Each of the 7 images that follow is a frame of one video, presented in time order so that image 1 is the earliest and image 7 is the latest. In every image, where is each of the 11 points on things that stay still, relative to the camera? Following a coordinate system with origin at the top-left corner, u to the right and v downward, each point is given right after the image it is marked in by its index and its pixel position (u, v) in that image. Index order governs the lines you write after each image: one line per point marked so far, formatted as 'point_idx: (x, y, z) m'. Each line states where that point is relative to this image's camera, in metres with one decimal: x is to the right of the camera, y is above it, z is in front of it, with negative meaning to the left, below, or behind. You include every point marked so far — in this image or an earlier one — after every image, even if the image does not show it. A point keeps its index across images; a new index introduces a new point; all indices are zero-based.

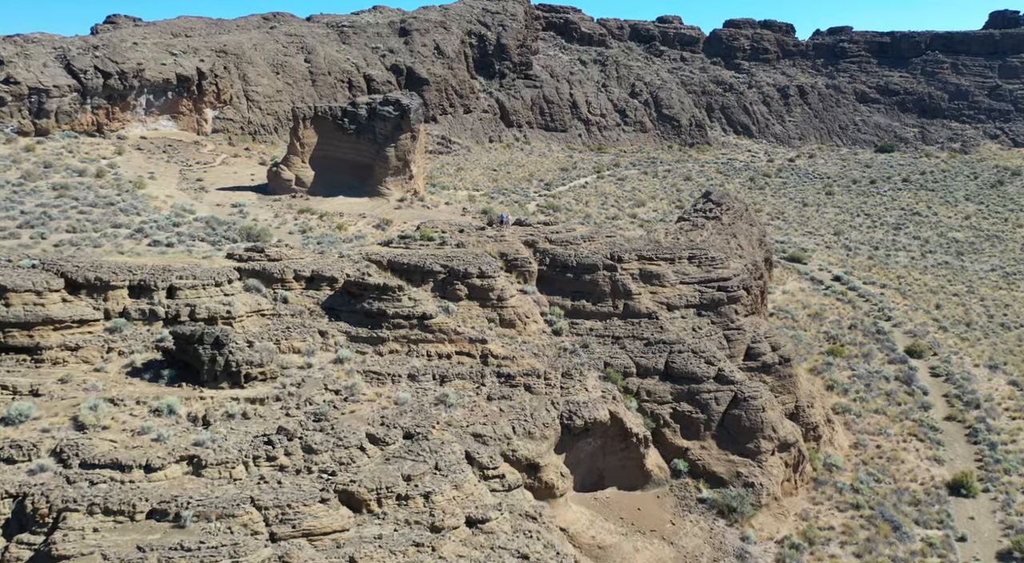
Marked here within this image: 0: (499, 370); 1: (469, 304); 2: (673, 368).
0: (-0.2, -1.6, +17.9) m
1: (-0.9, -0.4, +20.3) m
2: (+3.2, -1.7, +19.7) m
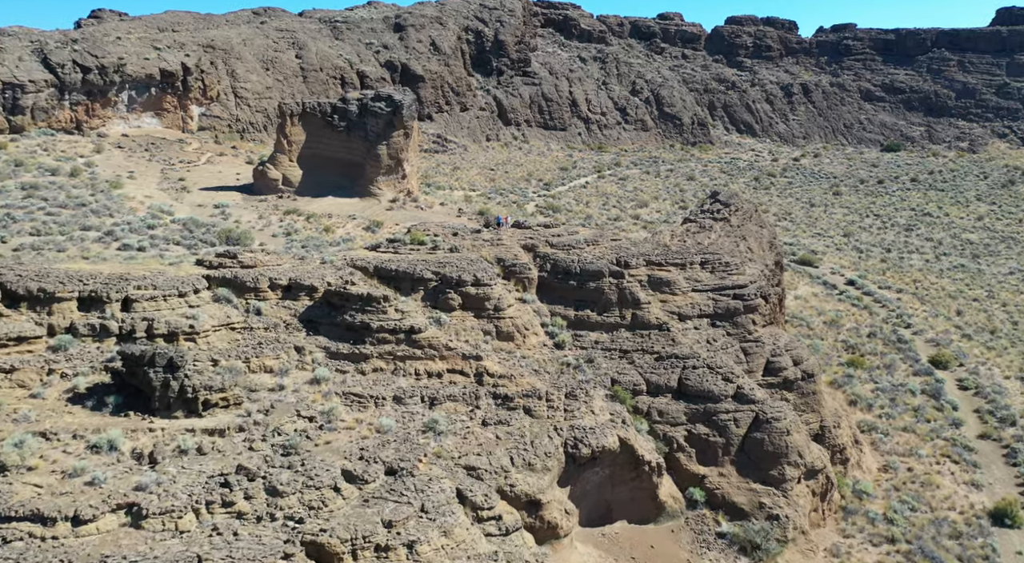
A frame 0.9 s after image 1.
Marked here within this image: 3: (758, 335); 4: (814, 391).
0: (-0.3, -1.8, +16.0) m
1: (-0.9, -0.6, +18.5) m
2: (+3.1, -1.9, +17.9) m
3: (+4.9, -1.0, +19.8) m
4: (+5.8, -2.1, +19.3) m
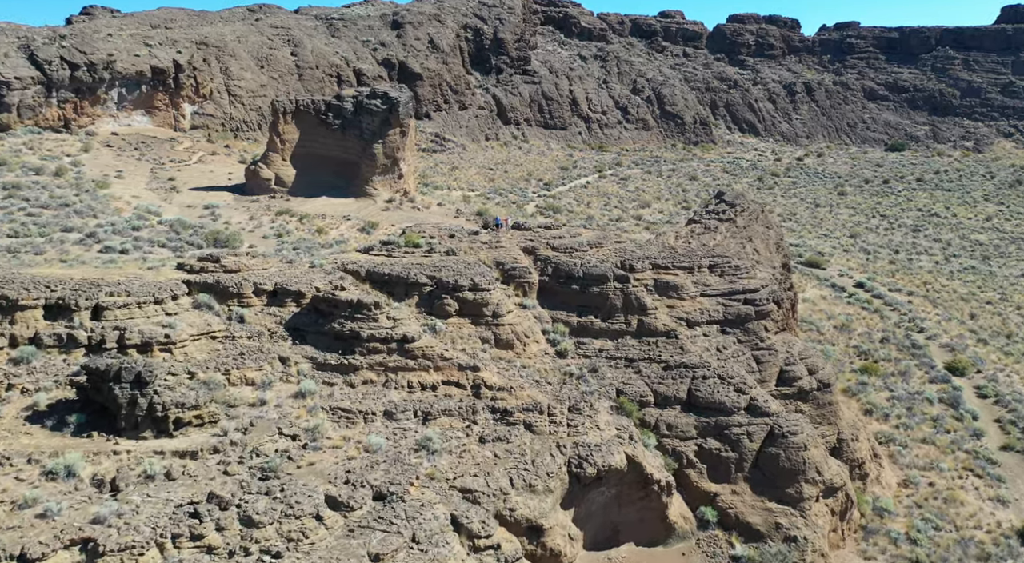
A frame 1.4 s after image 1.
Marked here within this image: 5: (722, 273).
0: (-0.3, -1.9, +15.0) m
1: (-0.9, -0.7, +17.5) m
2: (+3.1, -2.0, +16.8) m
3: (+4.9, -1.1, +18.8) m
4: (+5.8, -2.2, +18.3) m
5: (+4.0, +0.2, +19.4) m
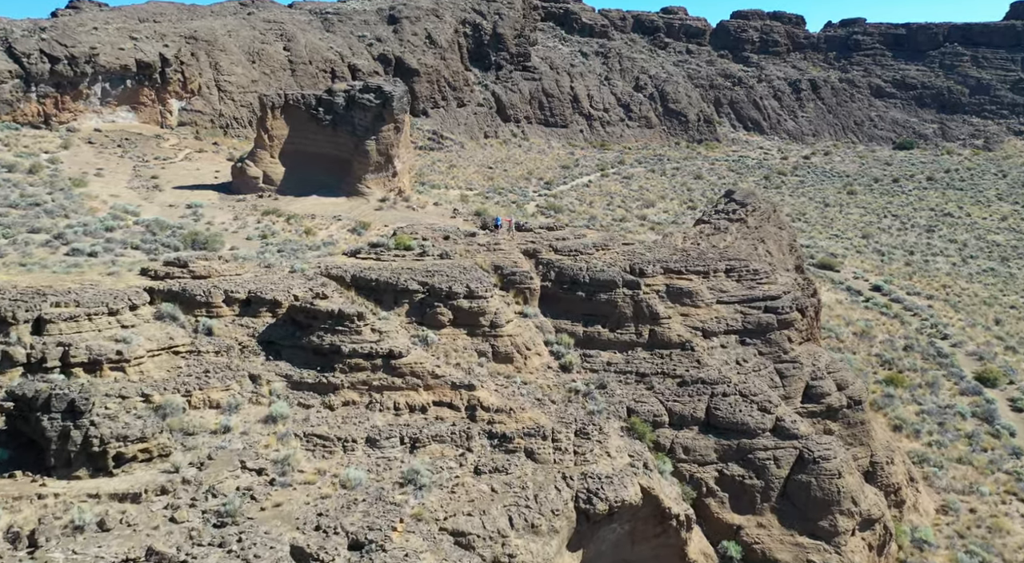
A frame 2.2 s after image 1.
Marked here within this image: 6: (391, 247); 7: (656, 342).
0: (-0.3, -2.0, +13.3) m
1: (-0.9, -0.8, +15.8) m
2: (+3.1, -2.1, +15.2) m
3: (+4.9, -1.2, +17.1) m
4: (+5.8, -2.3, +16.6) m
5: (+4.0, +0.1, +17.7) m
6: (-2.3, +0.7, +19.0) m
7: (+2.4, -1.0, +16.8) m
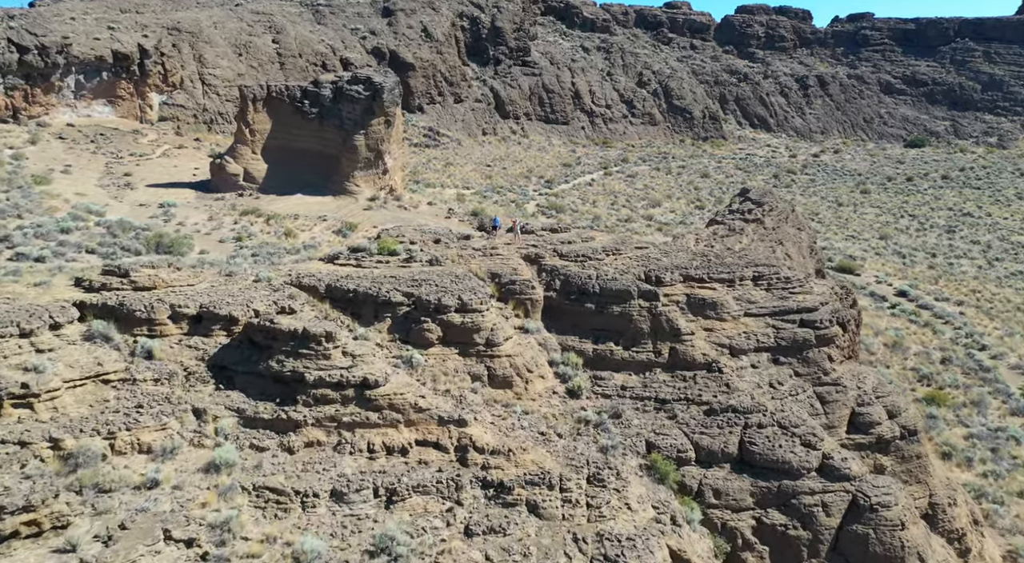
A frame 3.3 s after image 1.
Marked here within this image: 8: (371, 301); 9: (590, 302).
0: (-0.3, -2.1, +11.0) m
1: (-0.9, -1.0, +13.5) m
2: (+3.1, -2.2, +12.8) m
3: (+4.8, -1.4, +14.8) m
4: (+5.8, -2.5, +14.3) m
5: (+4.0, -0.1, +15.4) m
6: (-2.3, +0.5, +16.7) m
7: (+2.4, -1.2, +14.5) m
8: (-2.0, -0.3, +13.8) m
9: (+1.2, -0.3, +15.0) m
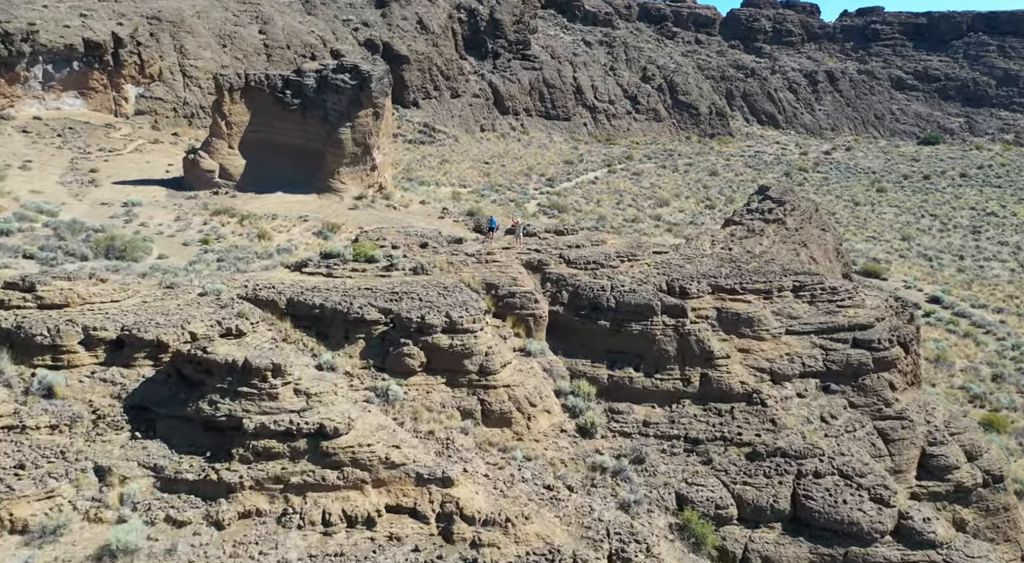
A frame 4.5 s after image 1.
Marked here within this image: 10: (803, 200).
0: (-0.3, -2.3, +8.5) m
1: (-0.9, -1.1, +11.0) m
2: (+3.1, -2.4, +10.3) m
3: (+4.8, -1.6, +12.2) m
4: (+5.8, -2.6, +11.7) m
5: (+4.0, -0.3, +12.9) m
6: (-2.3, +0.3, +14.1) m
7: (+2.4, -1.3, +12.0) m
8: (-2.0, -0.4, +11.2) m
9: (+1.2, -0.5, +12.4) m
10: (+6.2, +1.7, +19.7) m
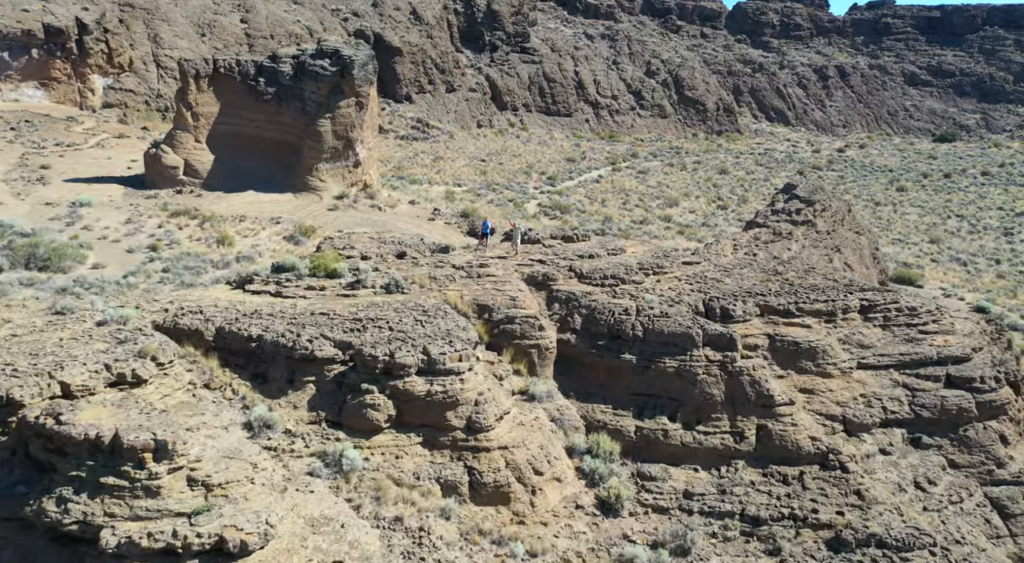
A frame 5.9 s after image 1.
0: (-0.3, -2.5, +5.5) m
1: (-1.0, -1.4, +8.0) m
2: (+3.1, -2.6, +7.3) m
3: (+4.8, -1.8, +9.3) m
4: (+5.8, -2.9, +8.8) m
5: (+4.0, -0.5, +9.9) m
6: (-2.4, +0.1, +11.2) m
7: (+2.4, -1.6, +9.0) m
8: (-2.0, -0.7, +8.2) m
9: (+1.1, -0.7, +9.5) m
10: (+6.1, +1.4, +16.8) m
